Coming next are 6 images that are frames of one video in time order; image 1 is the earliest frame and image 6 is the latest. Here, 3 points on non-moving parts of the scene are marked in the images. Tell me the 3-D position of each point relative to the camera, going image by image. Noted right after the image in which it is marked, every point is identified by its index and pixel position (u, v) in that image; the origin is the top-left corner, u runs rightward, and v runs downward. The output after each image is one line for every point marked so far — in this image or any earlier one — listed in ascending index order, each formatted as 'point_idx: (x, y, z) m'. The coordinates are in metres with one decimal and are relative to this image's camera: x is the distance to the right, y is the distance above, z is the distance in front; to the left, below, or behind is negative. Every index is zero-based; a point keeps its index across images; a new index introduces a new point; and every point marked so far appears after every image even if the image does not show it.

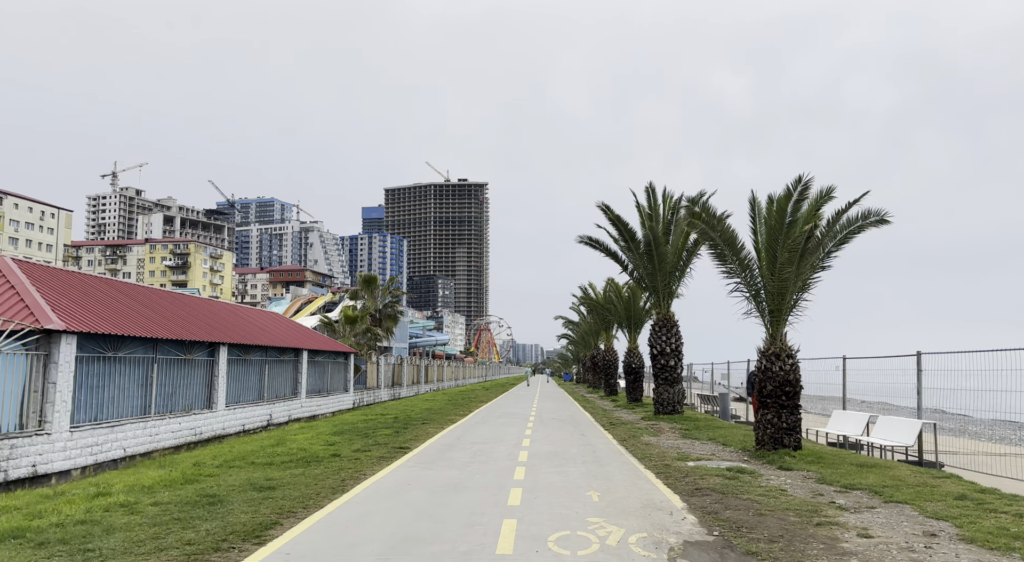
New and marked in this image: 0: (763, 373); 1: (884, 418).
0: (+4.7, -1.8, +13.1) m
1: (+8.3, -3.1, +15.5) m
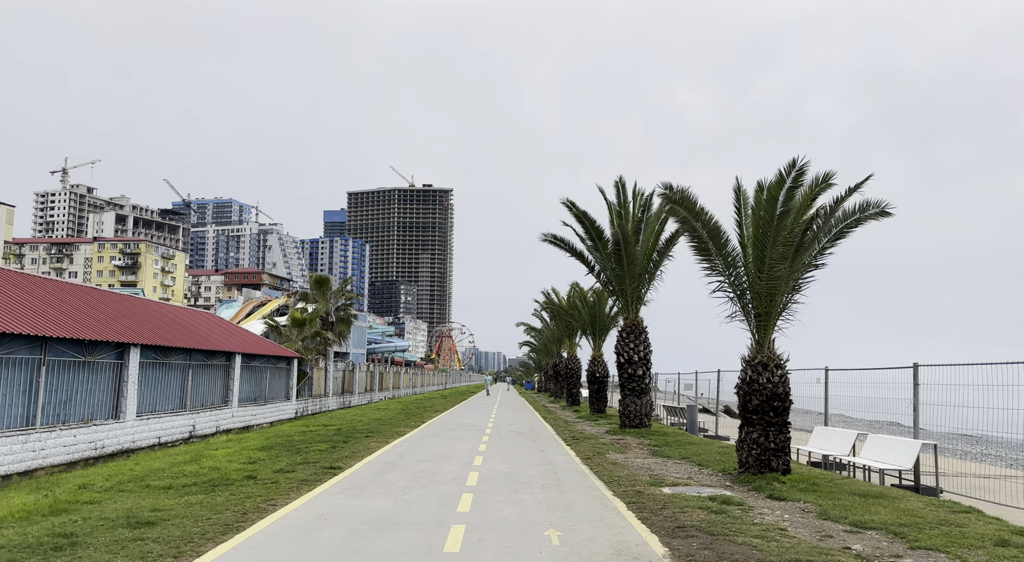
0: (+3.9, -1.7, +11.5) m
1: (+7.3, -3.2, +14.1) m
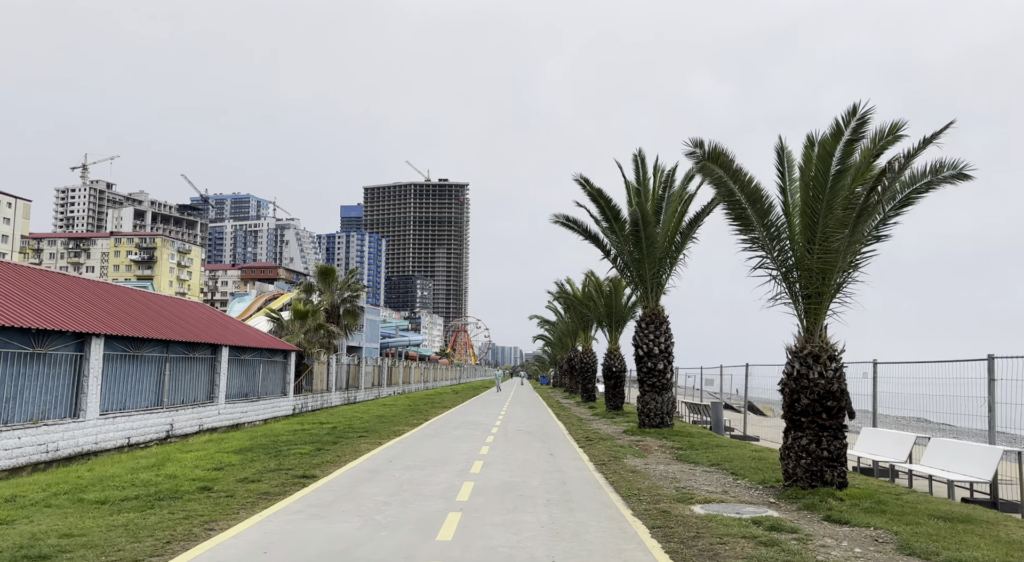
0: (+3.9, -1.4, +9.6) m
1: (+7.3, -2.8, +12.1) m
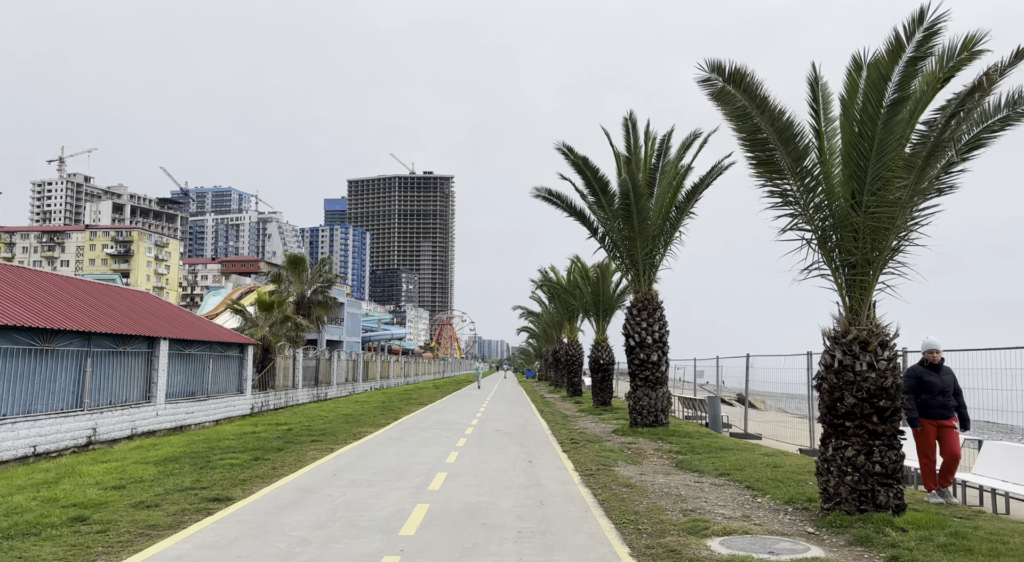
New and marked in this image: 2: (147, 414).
0: (+3.5, -1.0, +7.5) m
1: (+6.9, -2.4, +10.0) m
2: (-9.2, -3.3, +17.5) m
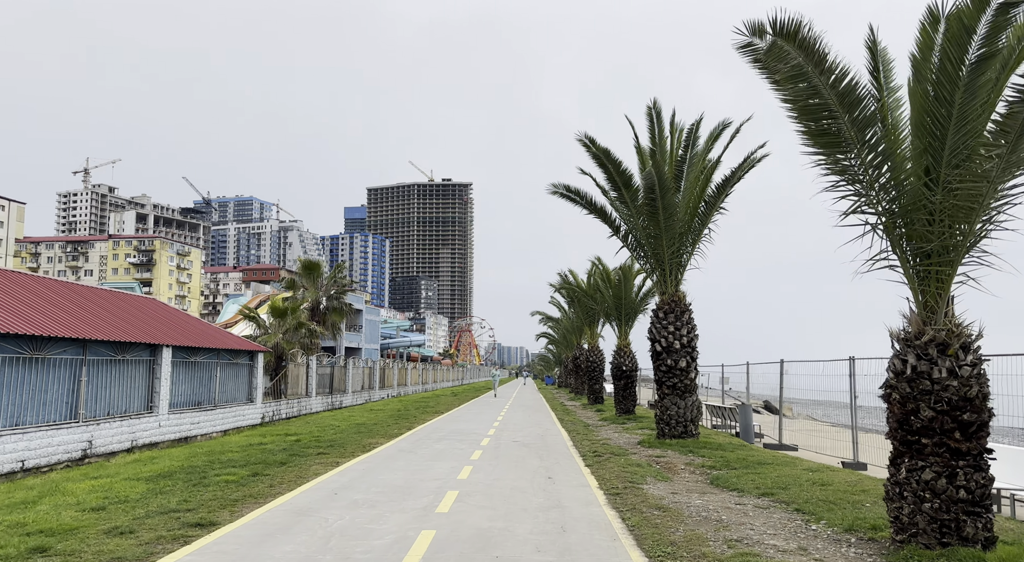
0: (+3.6, -0.9, +6.3) m
1: (+7.1, -2.3, +8.8) m
2: (-8.7, -3.5, +16.7) m
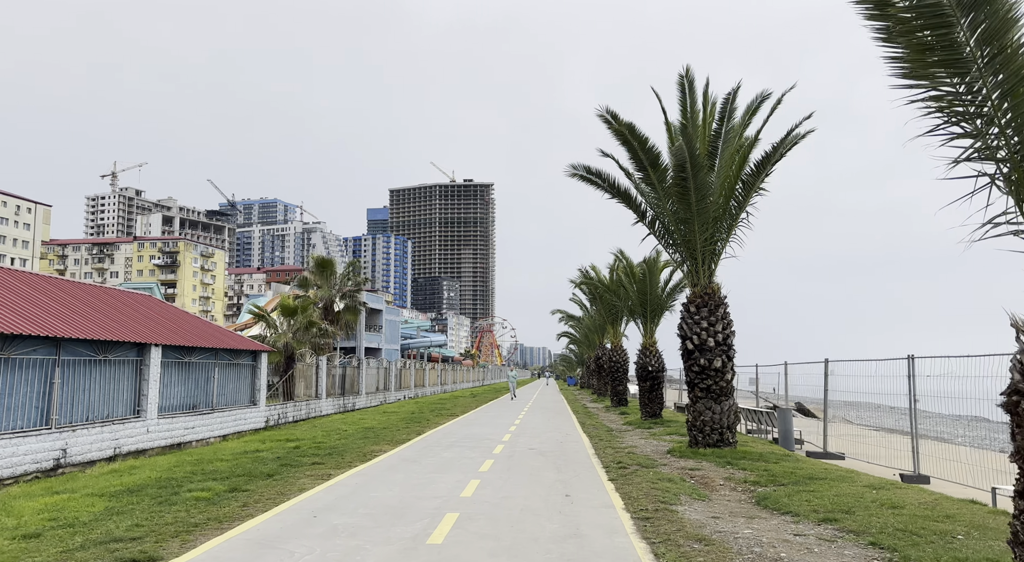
0: (+3.6, -0.7, +4.7) m
1: (+7.2, -2.1, +7.1) m
2: (-8.4, -3.3, +15.4) m
